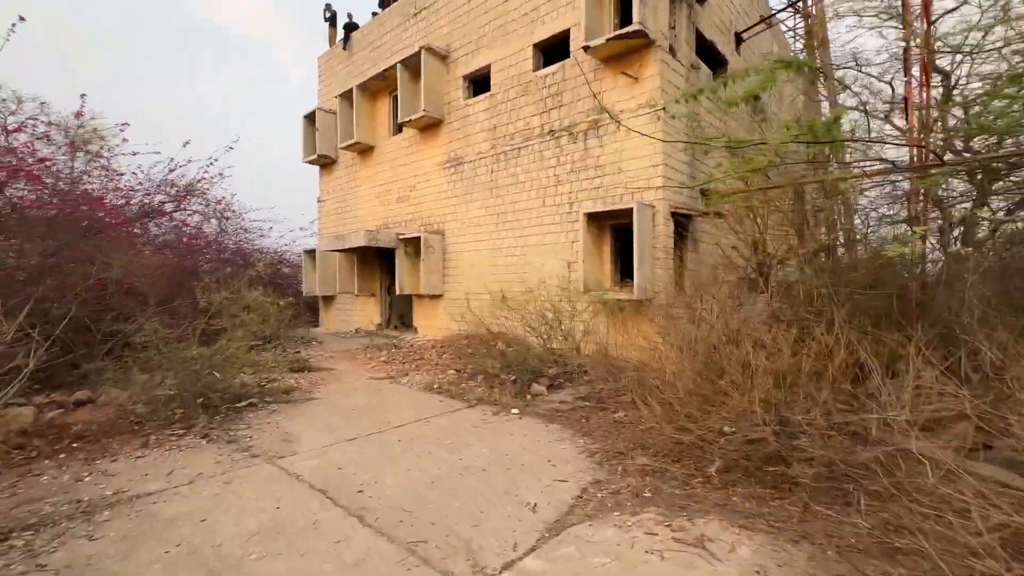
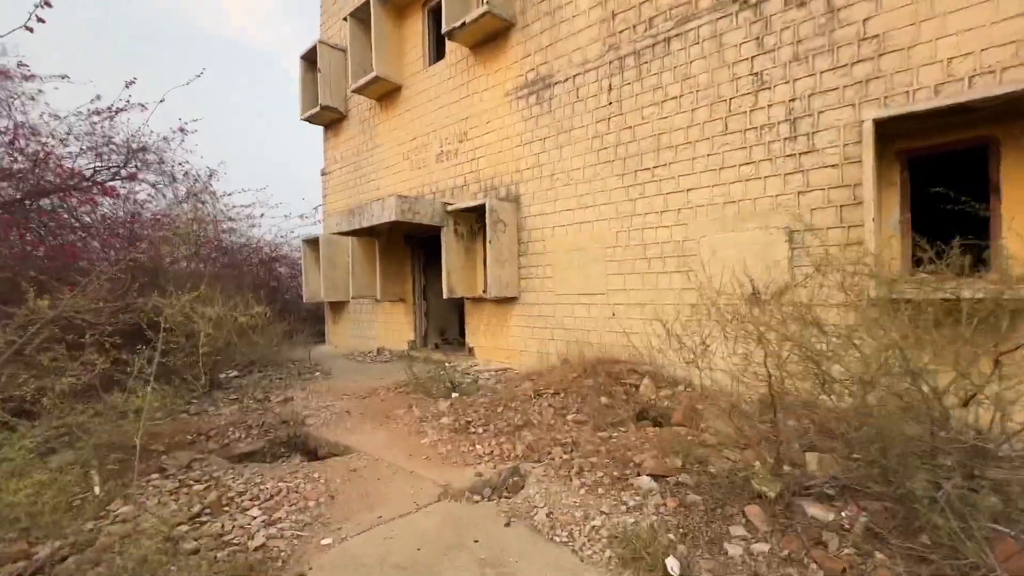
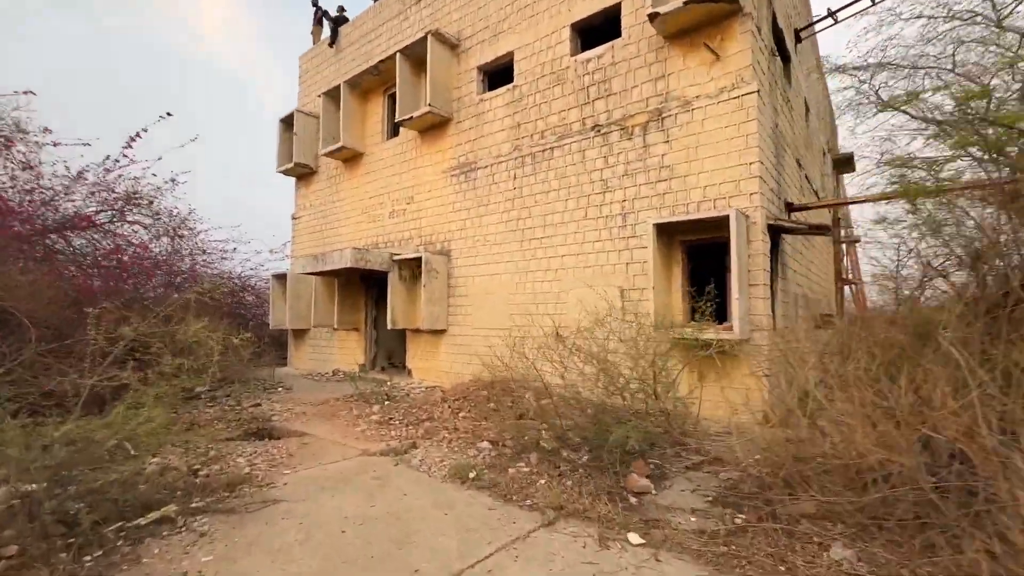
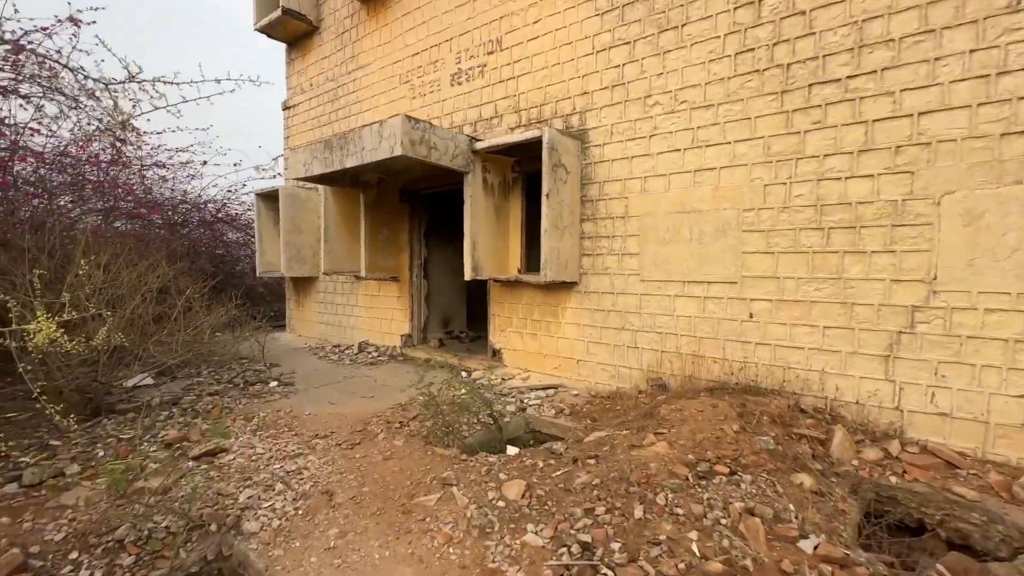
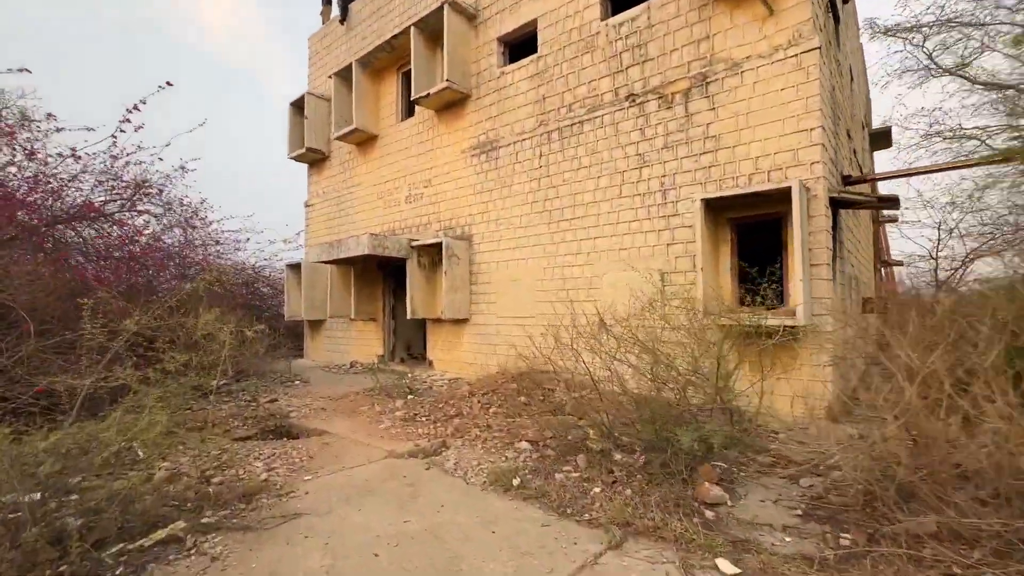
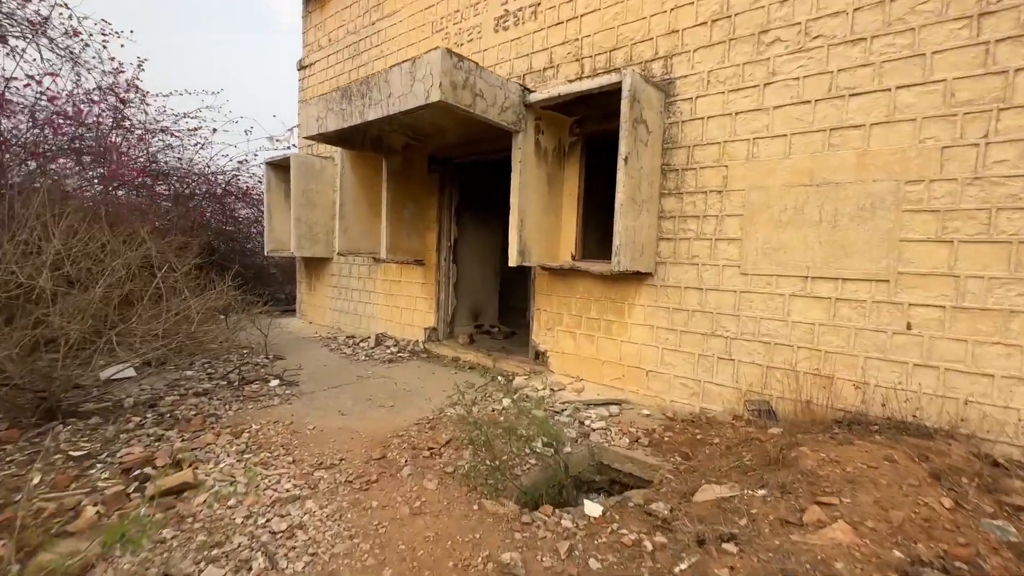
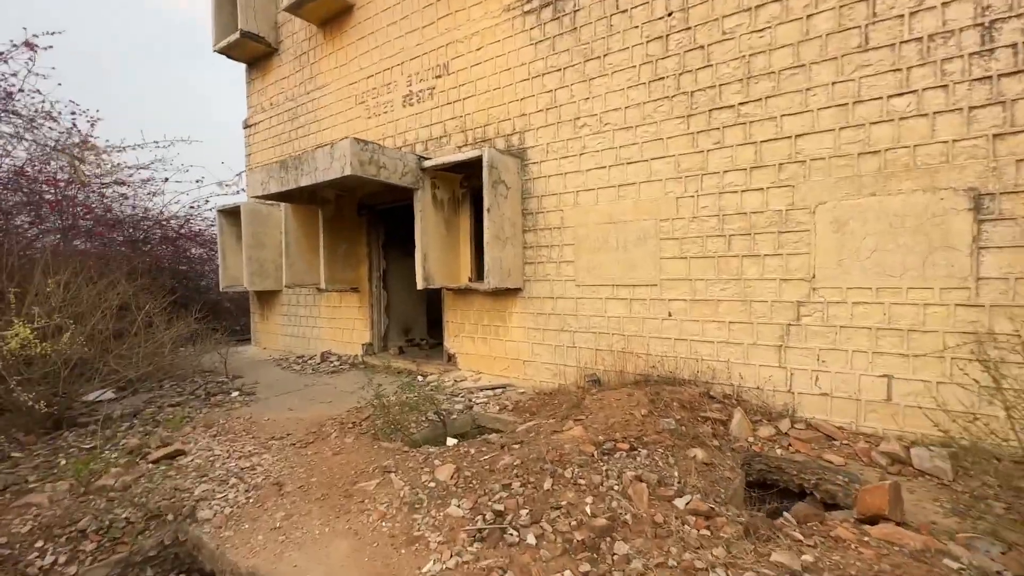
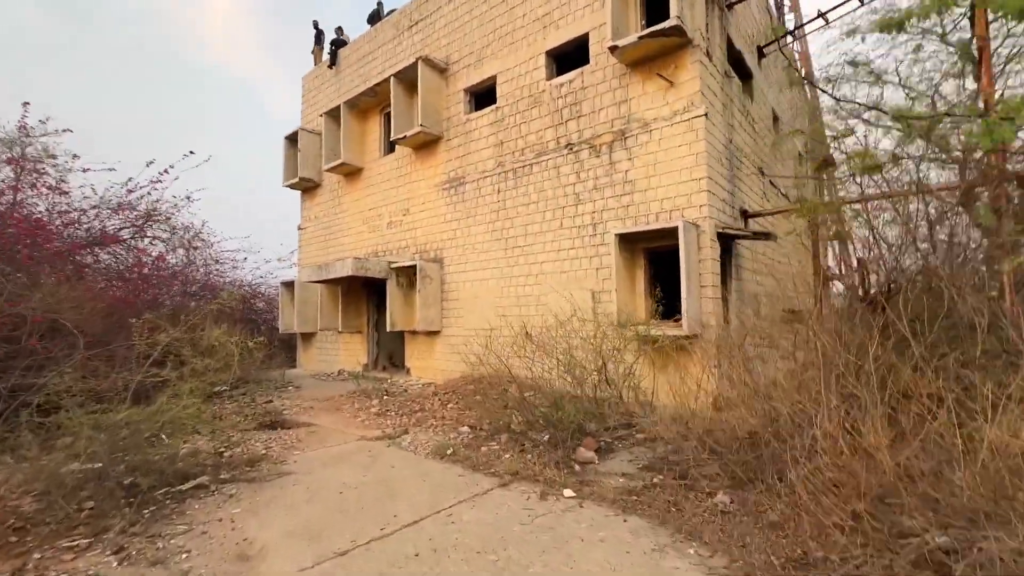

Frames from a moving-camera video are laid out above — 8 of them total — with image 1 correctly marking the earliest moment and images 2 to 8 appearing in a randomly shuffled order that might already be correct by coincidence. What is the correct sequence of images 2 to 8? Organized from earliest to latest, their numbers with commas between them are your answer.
8, 3, 5, 2, 7, 4, 6
